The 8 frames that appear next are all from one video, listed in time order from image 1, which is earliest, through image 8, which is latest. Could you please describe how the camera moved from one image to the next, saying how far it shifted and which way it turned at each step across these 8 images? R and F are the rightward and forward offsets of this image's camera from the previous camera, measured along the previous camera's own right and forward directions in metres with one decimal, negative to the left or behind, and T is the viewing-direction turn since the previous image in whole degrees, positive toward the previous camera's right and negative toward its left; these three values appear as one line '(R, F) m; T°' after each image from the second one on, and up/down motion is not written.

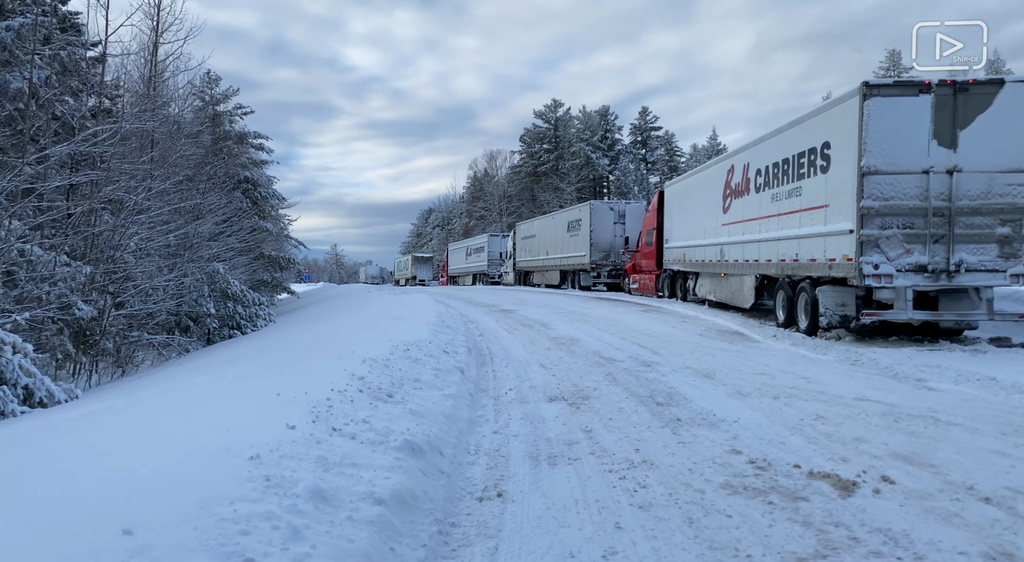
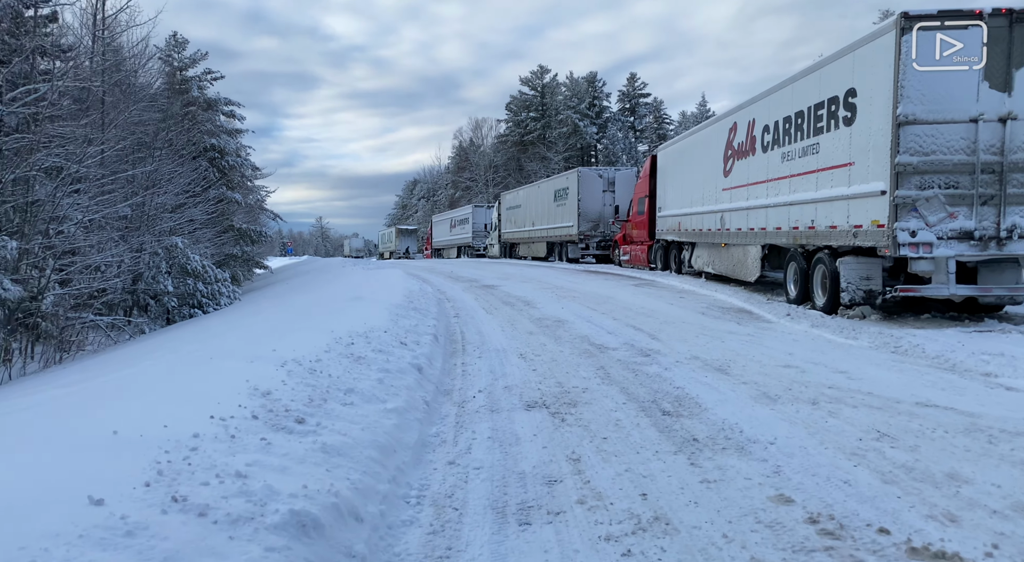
(+0.2, +1.6) m; +1°
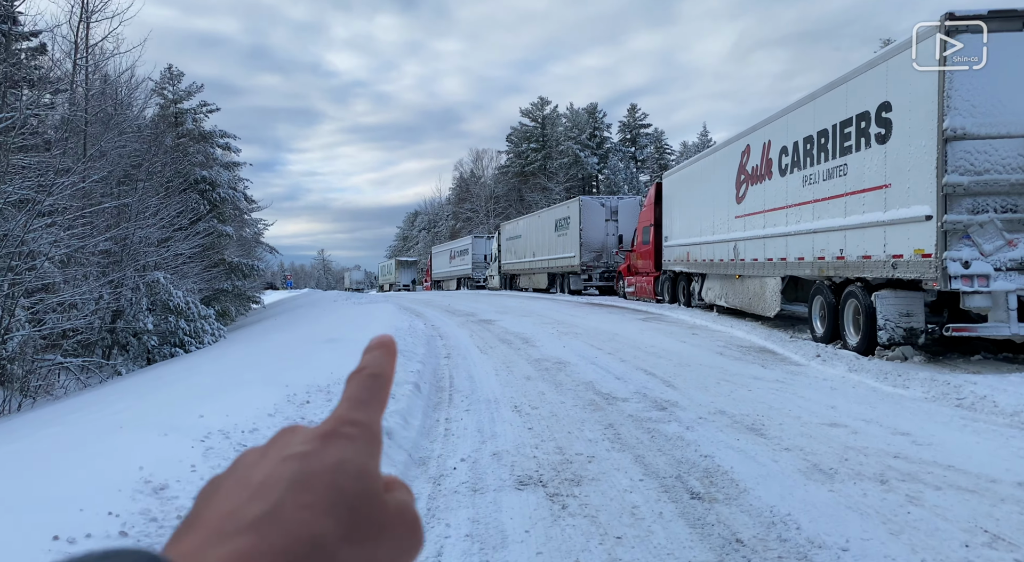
(+0.1, +1.1) m; 0°
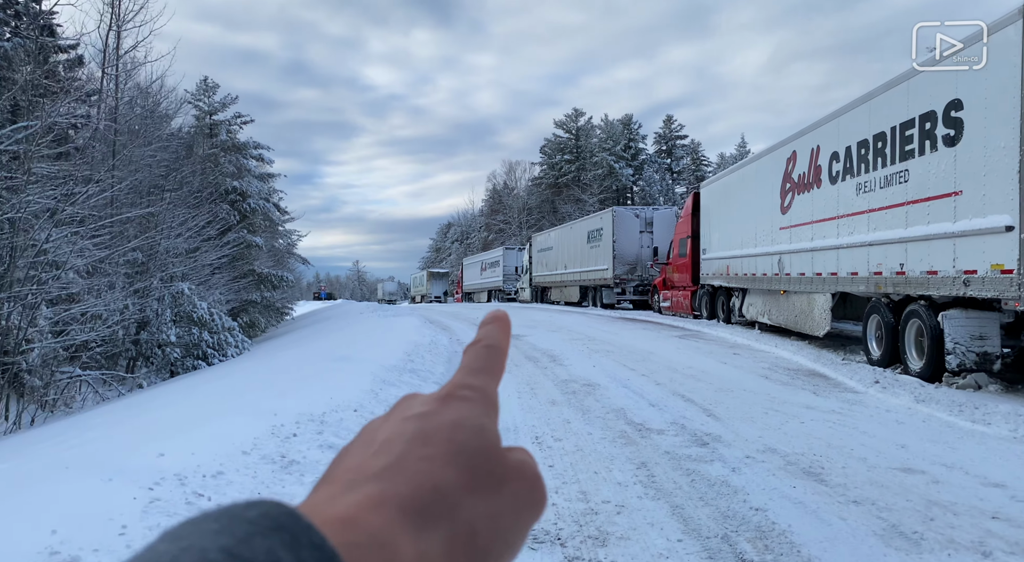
(+0.1, +0.7) m; -3°
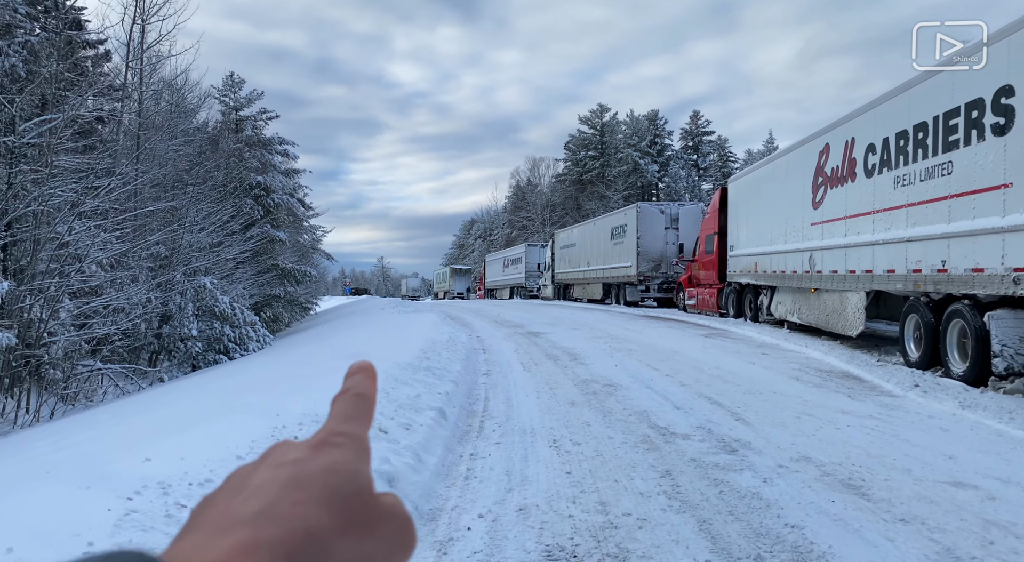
(+0.1, +0.3) m; -2°
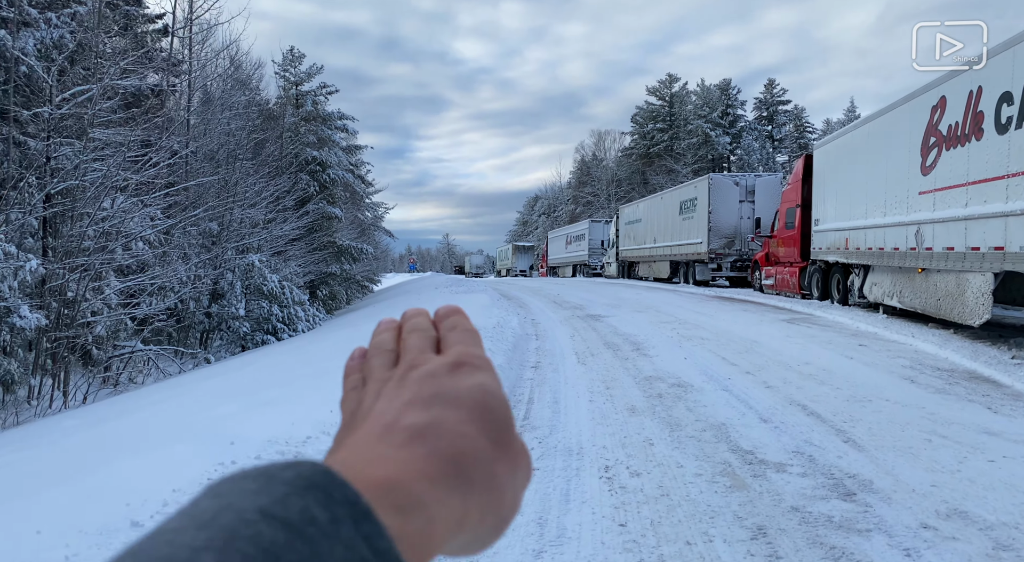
(+0.2, +1.4) m; -5°
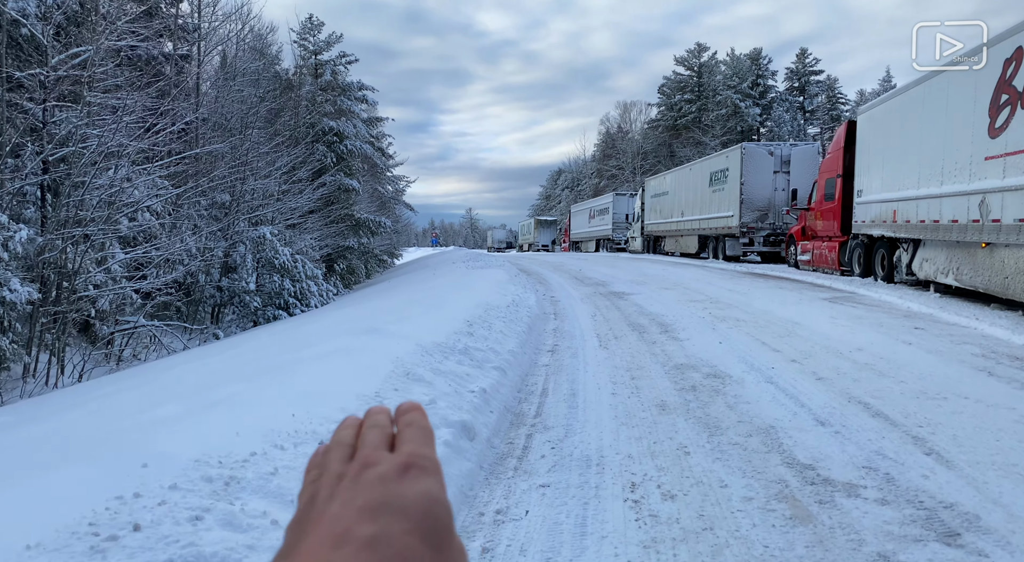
(+0.1, +0.9) m; -2°
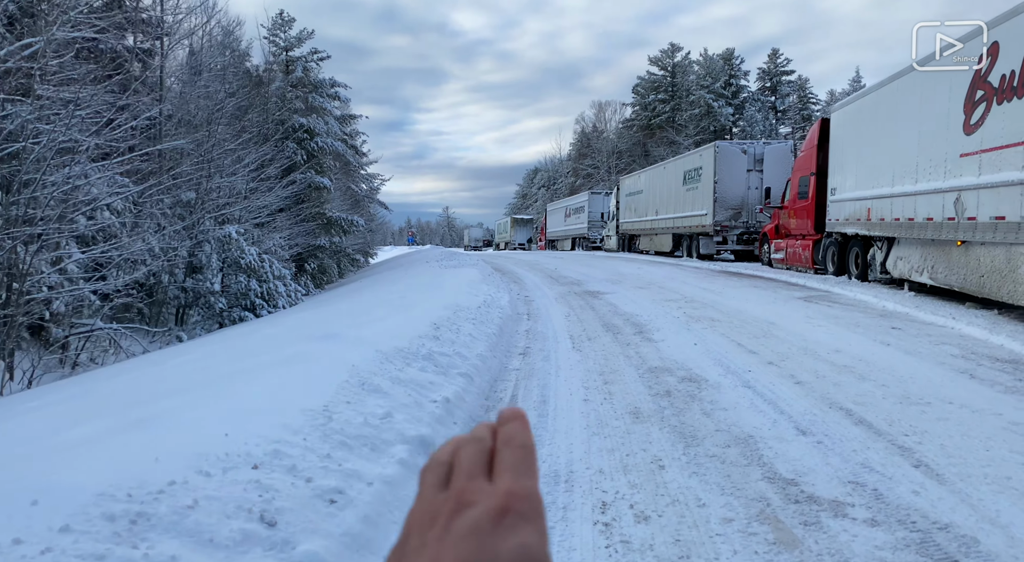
(+0.1, +0.3) m; +2°
